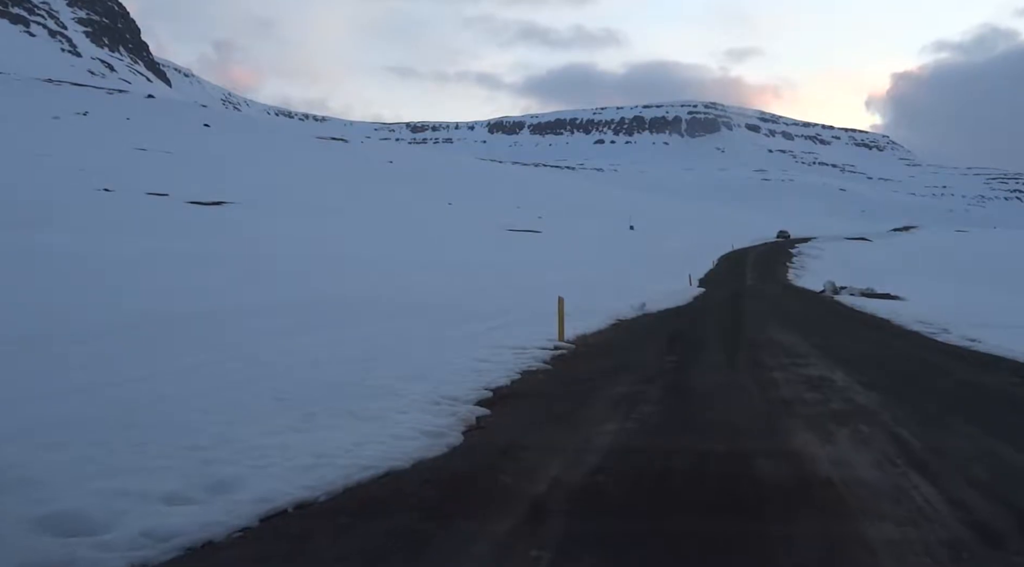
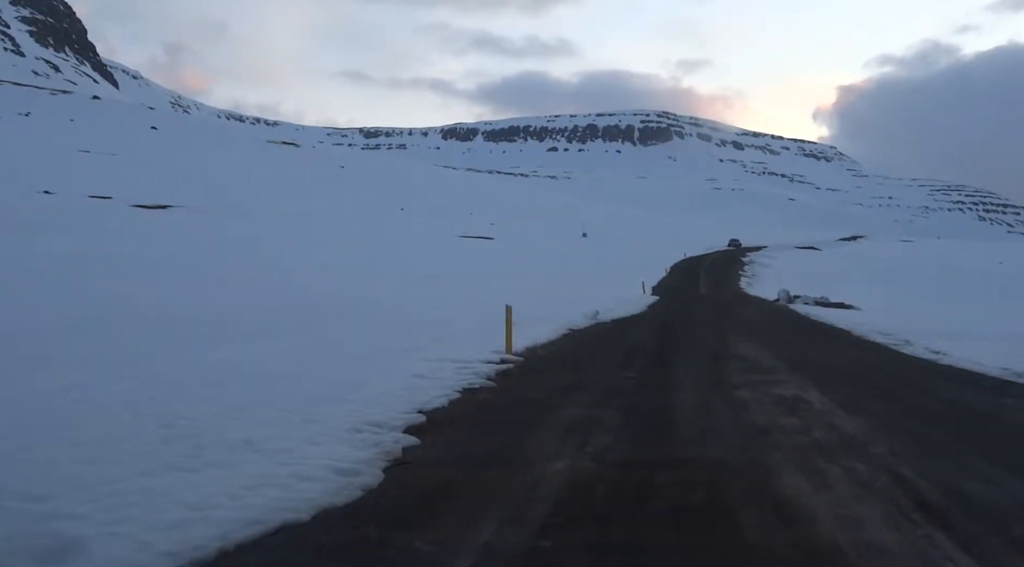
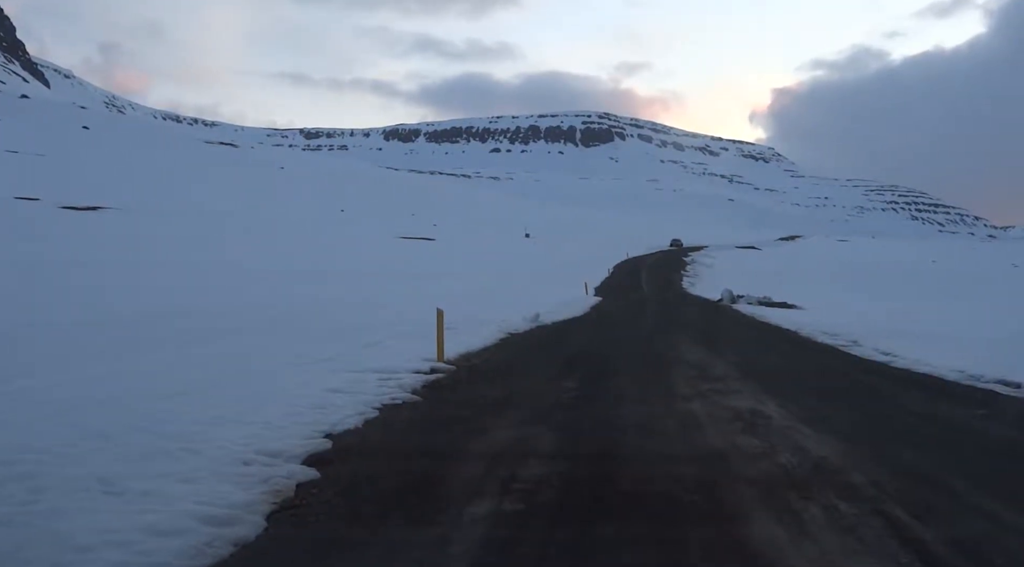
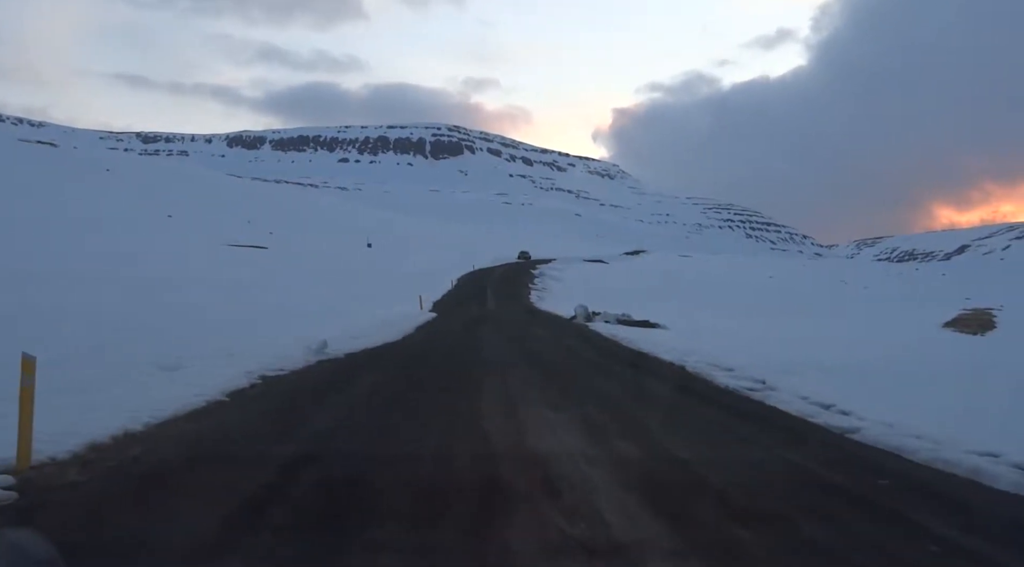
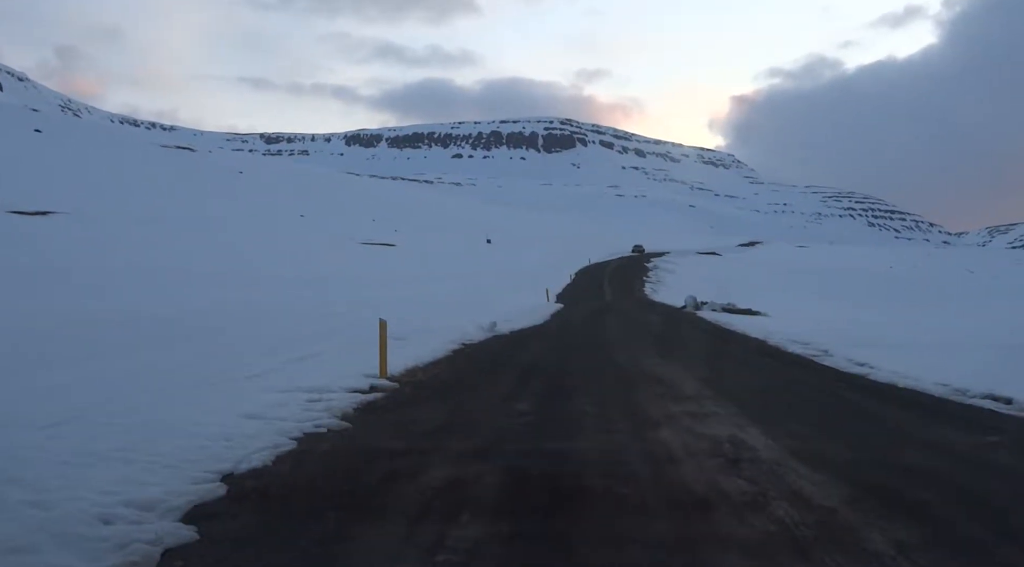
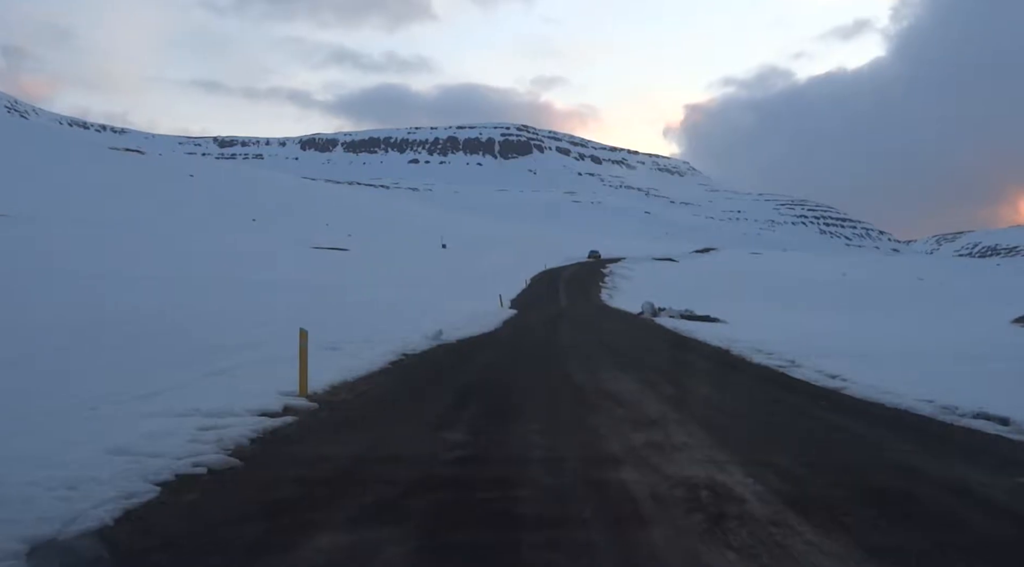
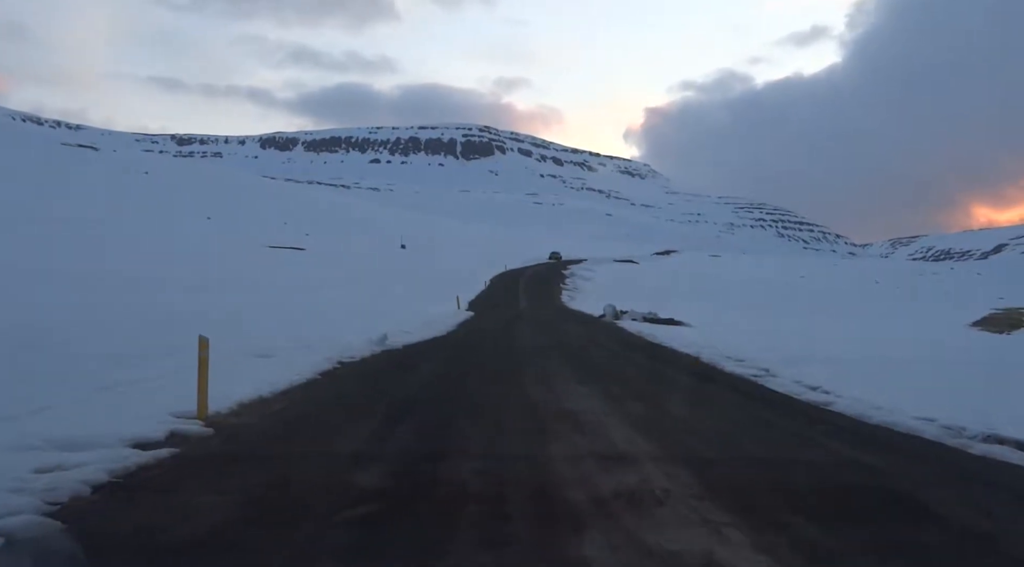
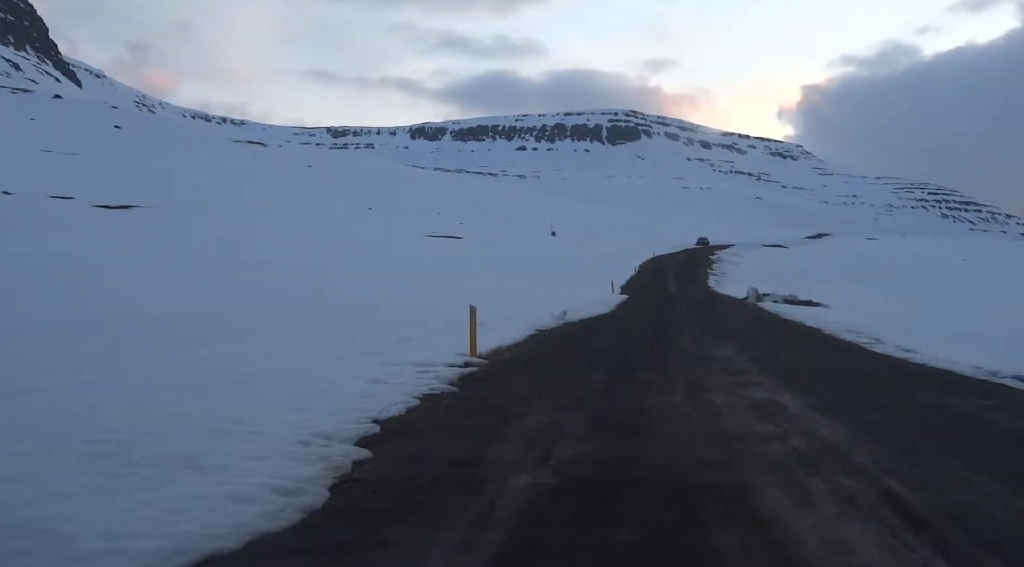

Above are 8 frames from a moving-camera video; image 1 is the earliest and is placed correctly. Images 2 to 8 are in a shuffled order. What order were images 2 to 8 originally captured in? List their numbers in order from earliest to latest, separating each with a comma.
2, 8, 3, 5, 6, 7, 4
